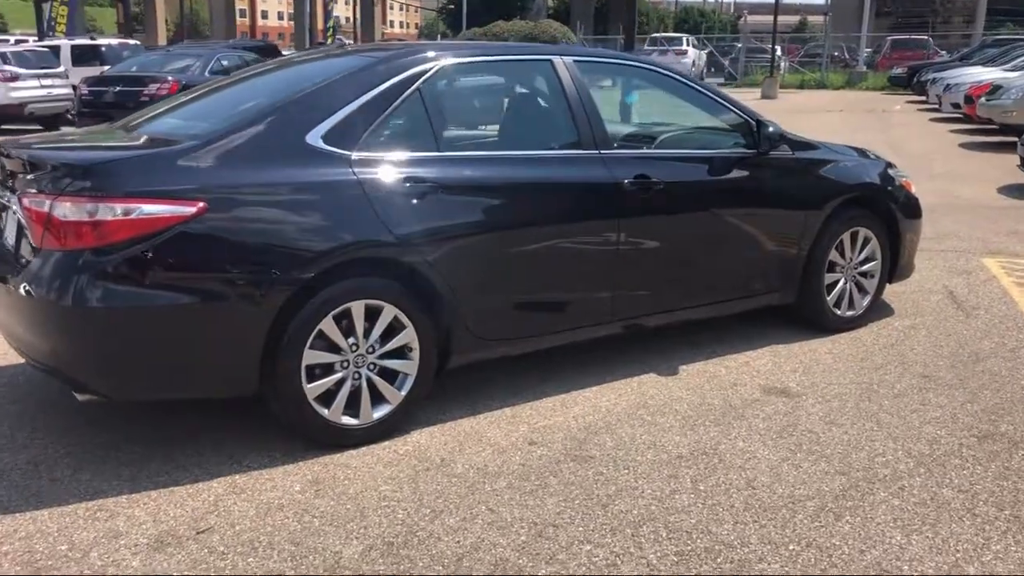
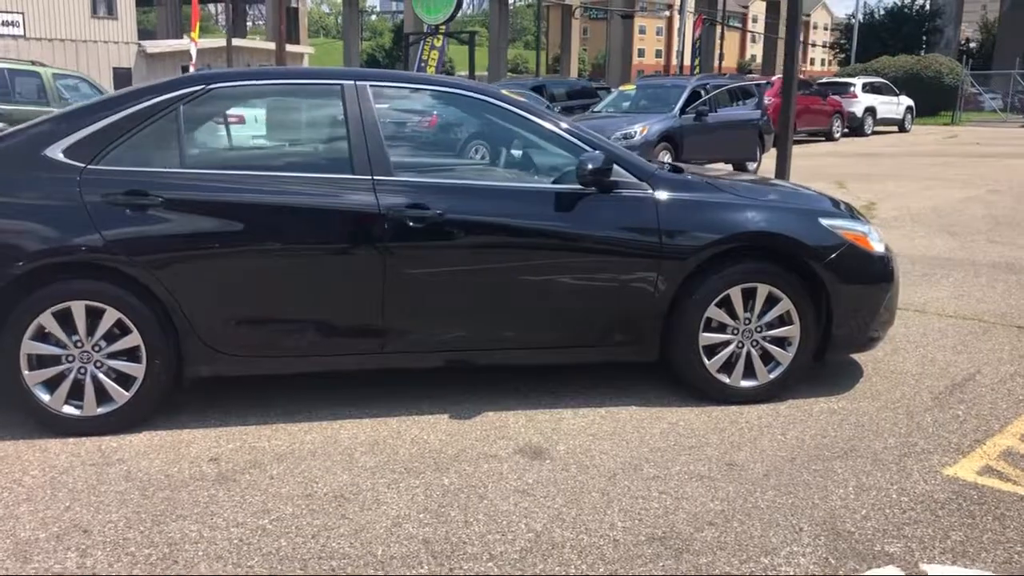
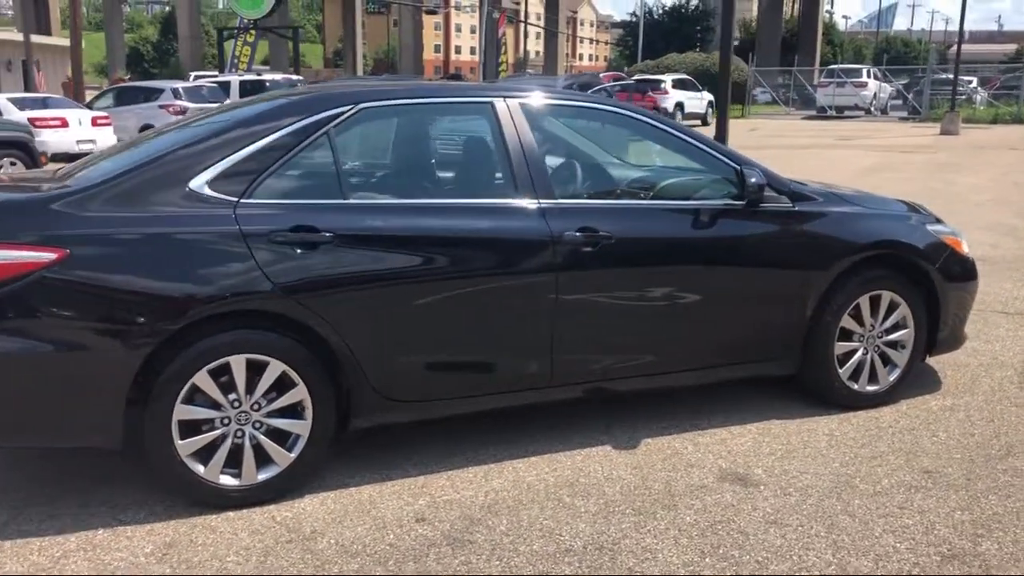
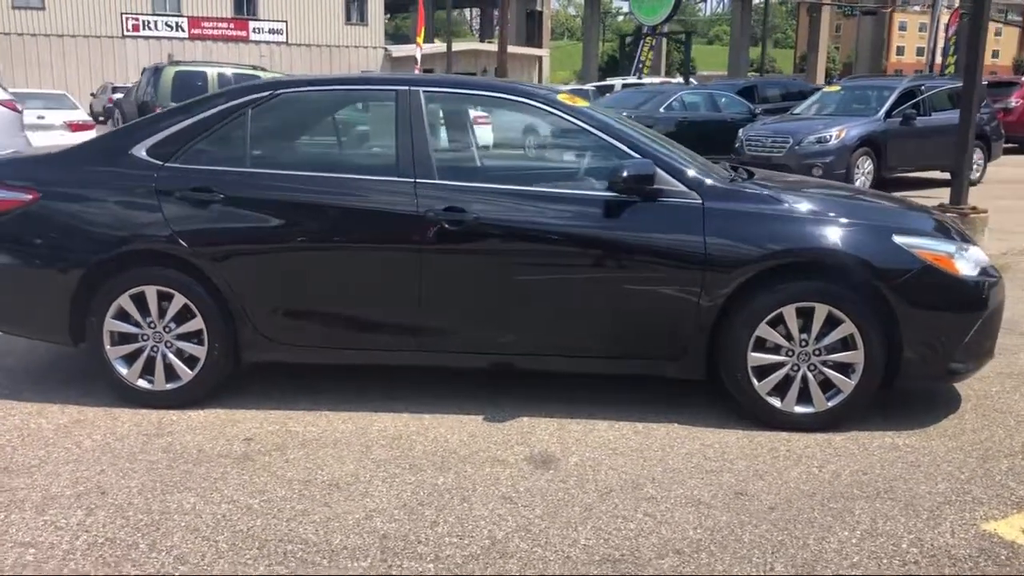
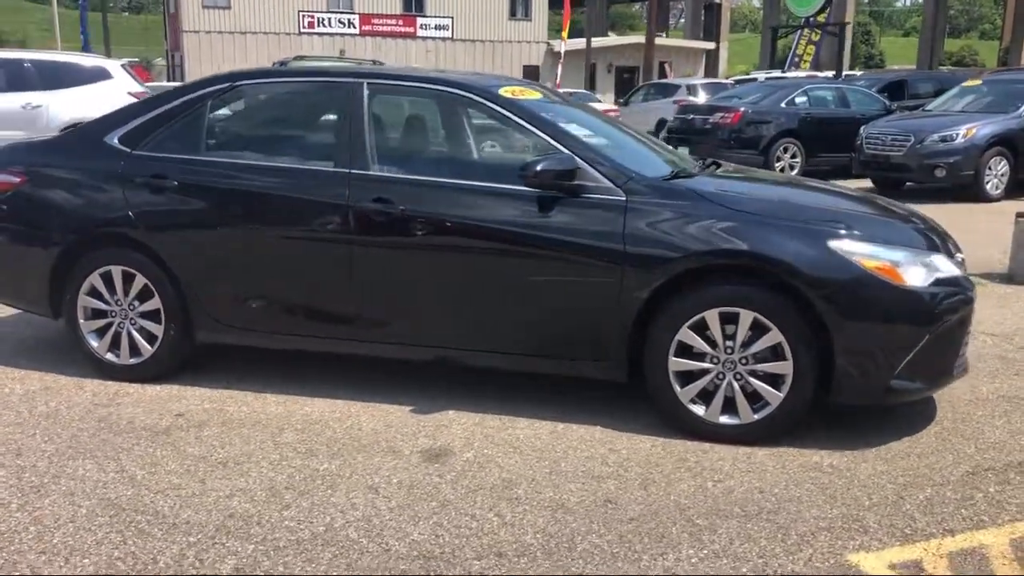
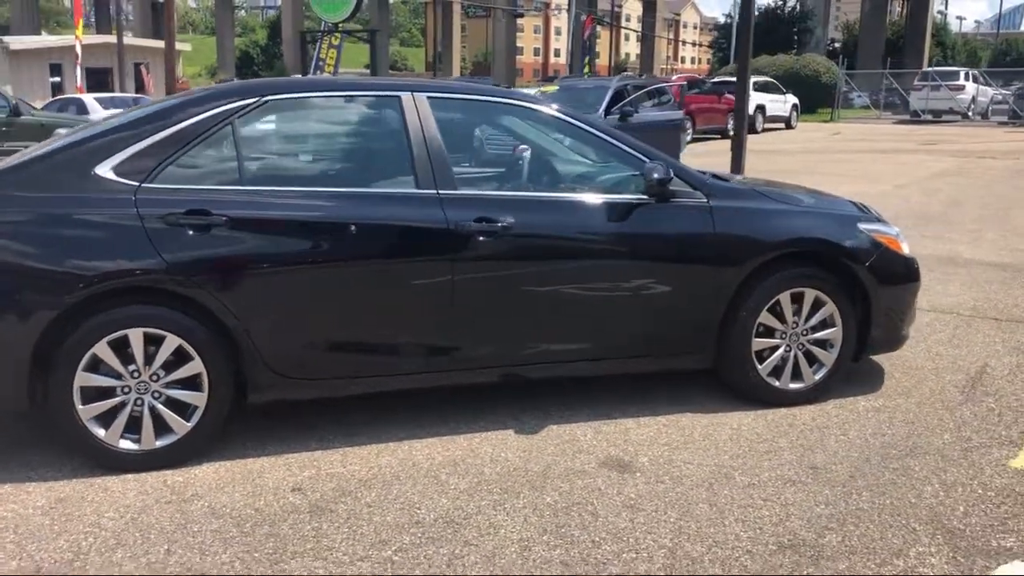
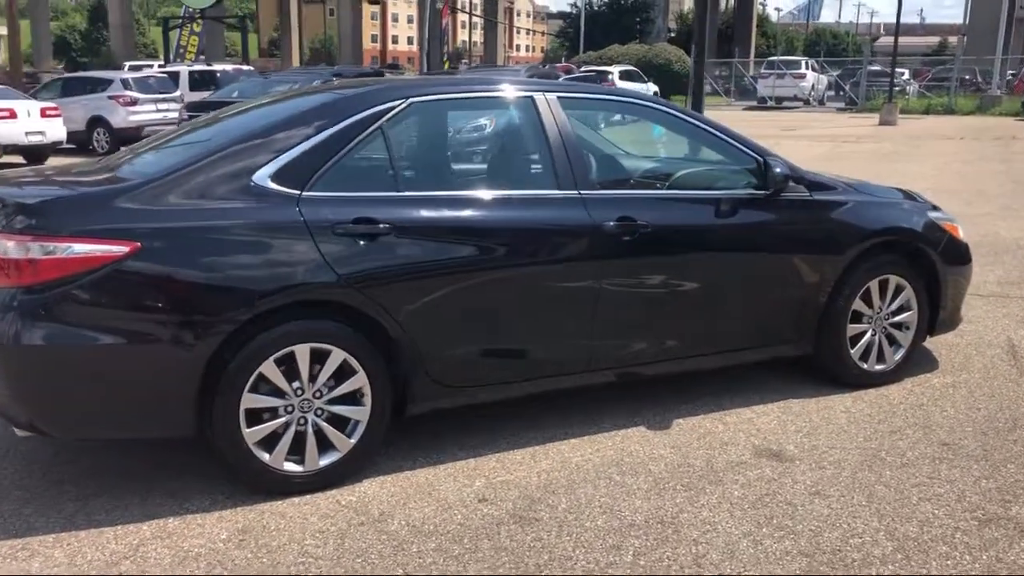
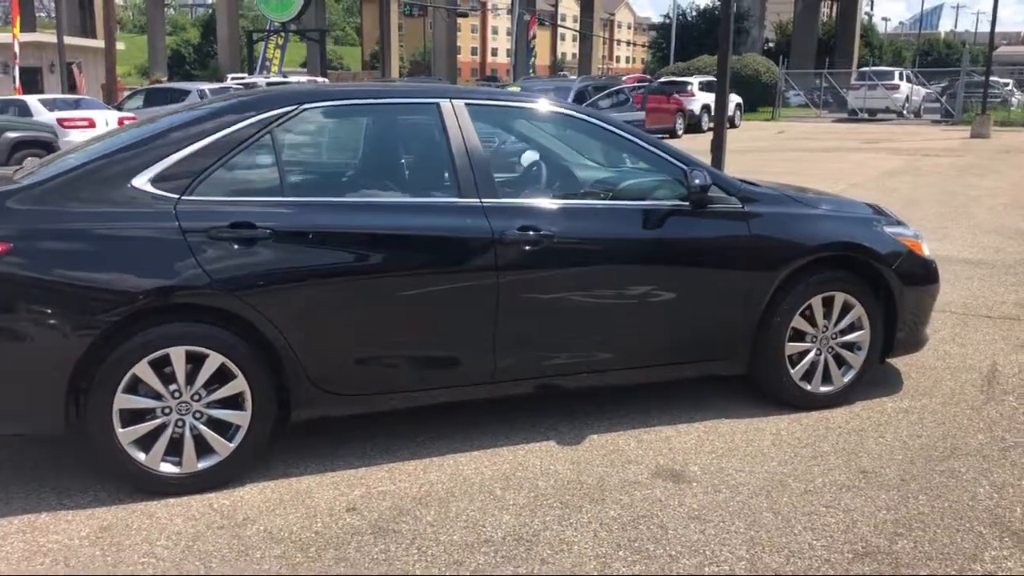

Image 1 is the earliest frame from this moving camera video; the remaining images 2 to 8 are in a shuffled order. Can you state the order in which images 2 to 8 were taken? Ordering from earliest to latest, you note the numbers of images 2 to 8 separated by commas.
7, 3, 8, 6, 2, 4, 5
